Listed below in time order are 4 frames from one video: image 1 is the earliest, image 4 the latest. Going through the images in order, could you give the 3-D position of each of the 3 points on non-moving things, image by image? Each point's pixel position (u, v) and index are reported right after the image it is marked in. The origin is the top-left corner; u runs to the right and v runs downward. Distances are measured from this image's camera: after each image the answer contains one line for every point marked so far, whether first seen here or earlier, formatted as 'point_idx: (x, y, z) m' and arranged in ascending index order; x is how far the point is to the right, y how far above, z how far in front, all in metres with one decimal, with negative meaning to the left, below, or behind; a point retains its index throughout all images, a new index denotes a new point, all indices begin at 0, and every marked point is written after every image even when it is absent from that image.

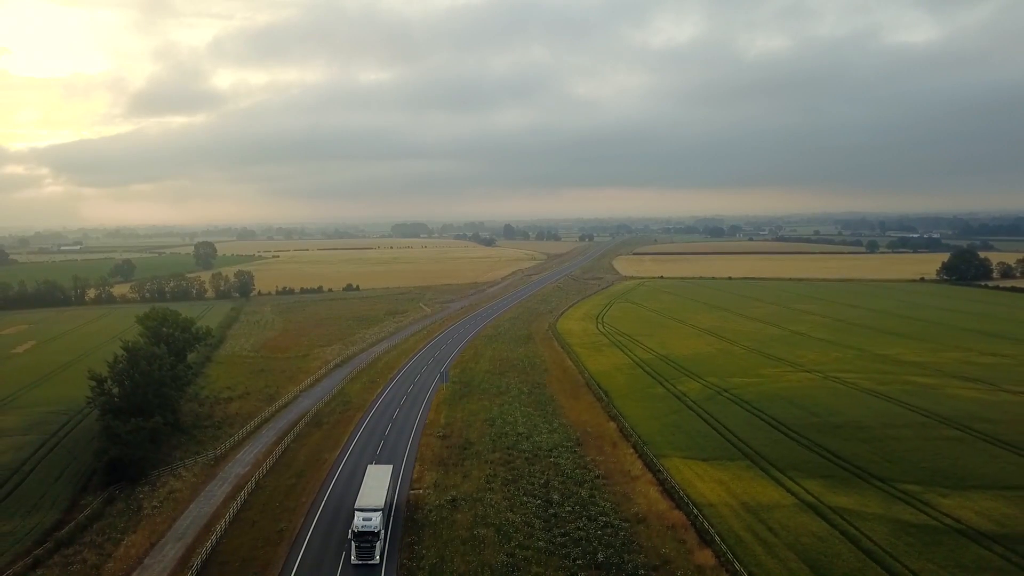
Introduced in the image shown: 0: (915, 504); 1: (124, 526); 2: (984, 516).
0: (+15.2, -8.2, +20.0) m
1: (-14.4, -8.9, +19.7) m
2: (+17.0, -8.2, +19.1) m
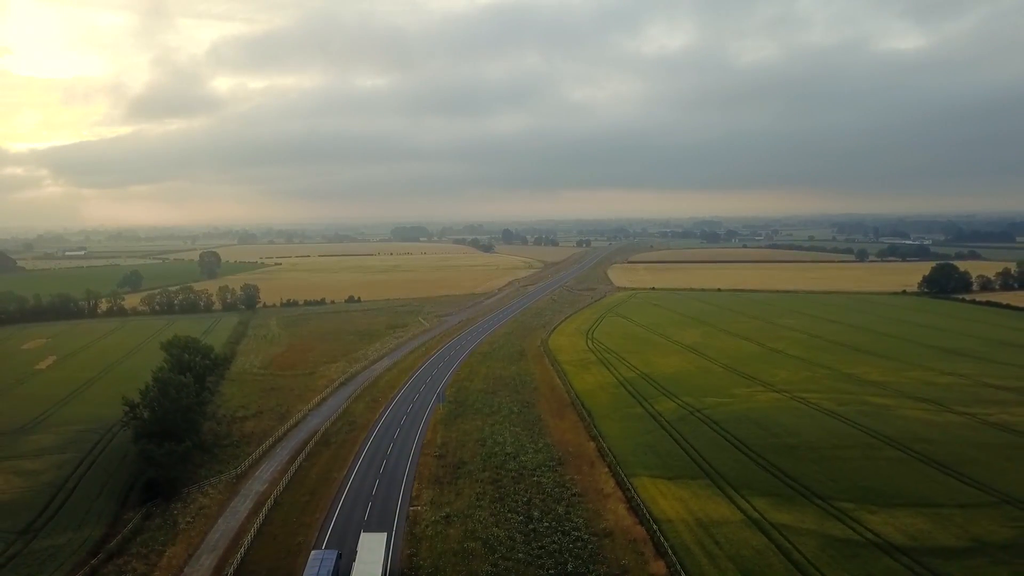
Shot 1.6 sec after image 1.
0: (+14.6, -10.2, +23.2) m
1: (-15.0, -10.8, +22.9) m
2: (+16.3, -10.2, +22.2) m
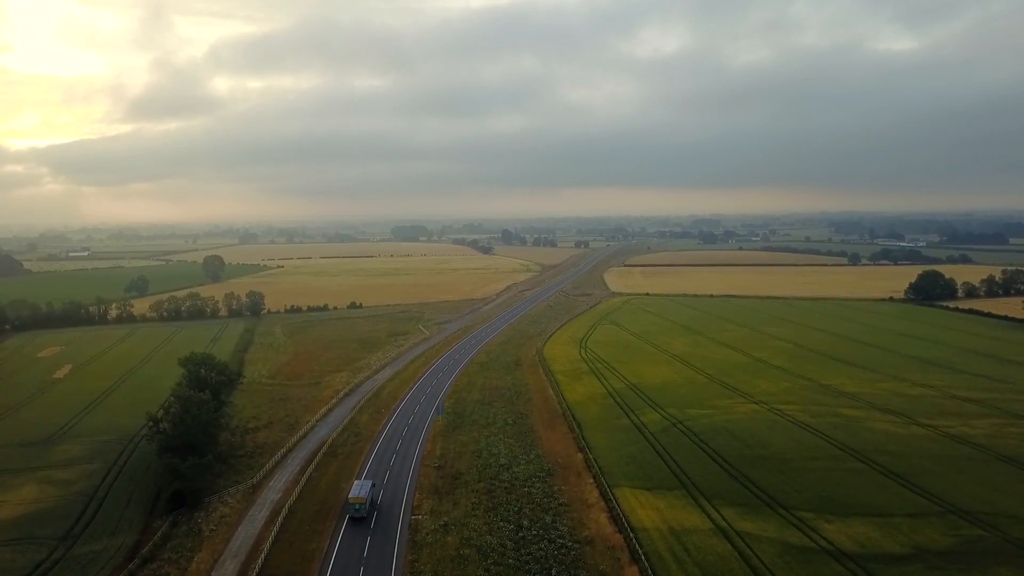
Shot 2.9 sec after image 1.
0: (+14.2, -11.7, +25.7) m
1: (-15.4, -12.3, +25.4) m
2: (+15.9, -11.8, +24.8) m
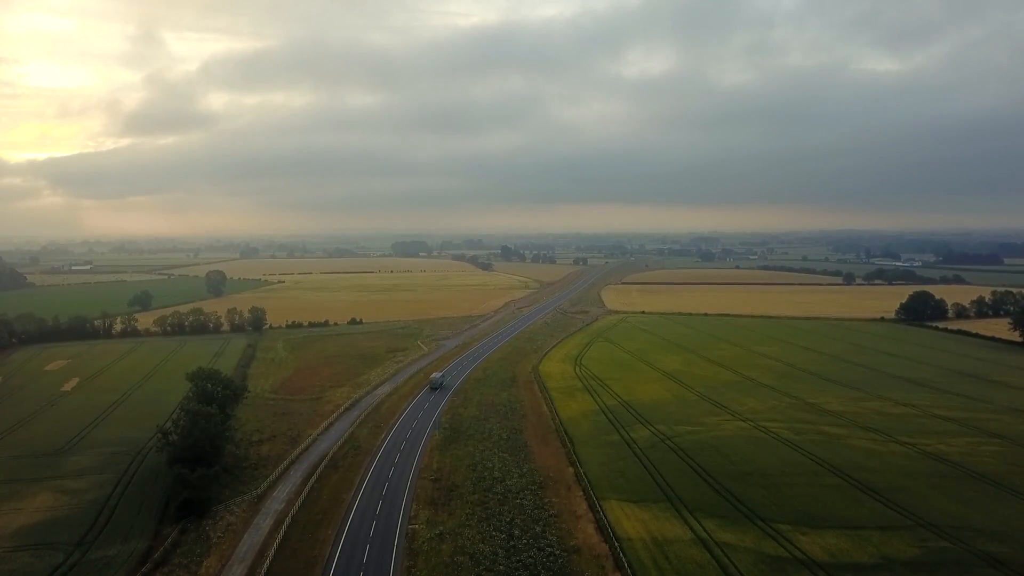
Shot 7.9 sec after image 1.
0: (+13.7, -12.9, +27.2) m
1: (-15.9, -13.4, +26.8) m
2: (+15.5, -13.0, +26.3) m
